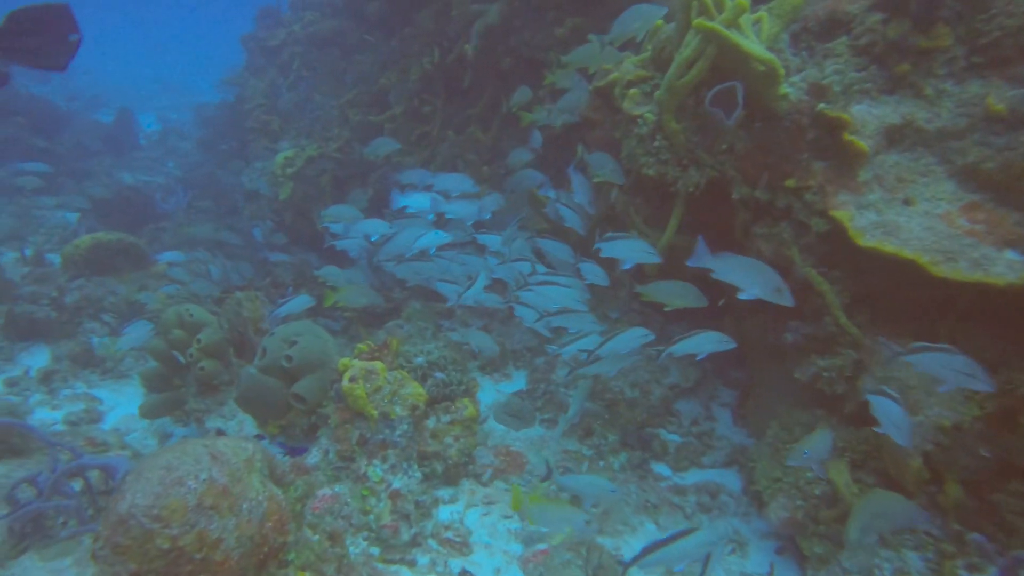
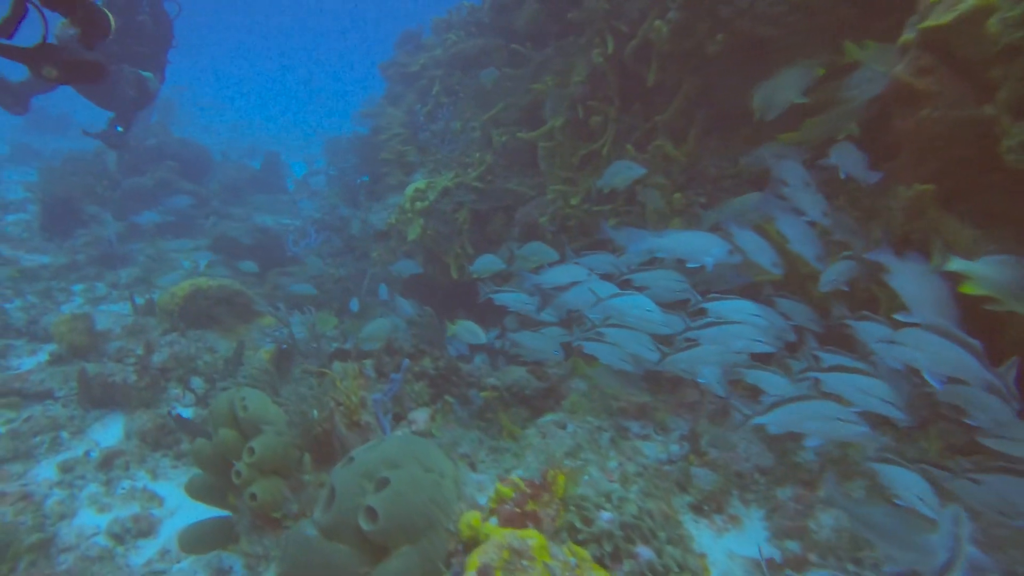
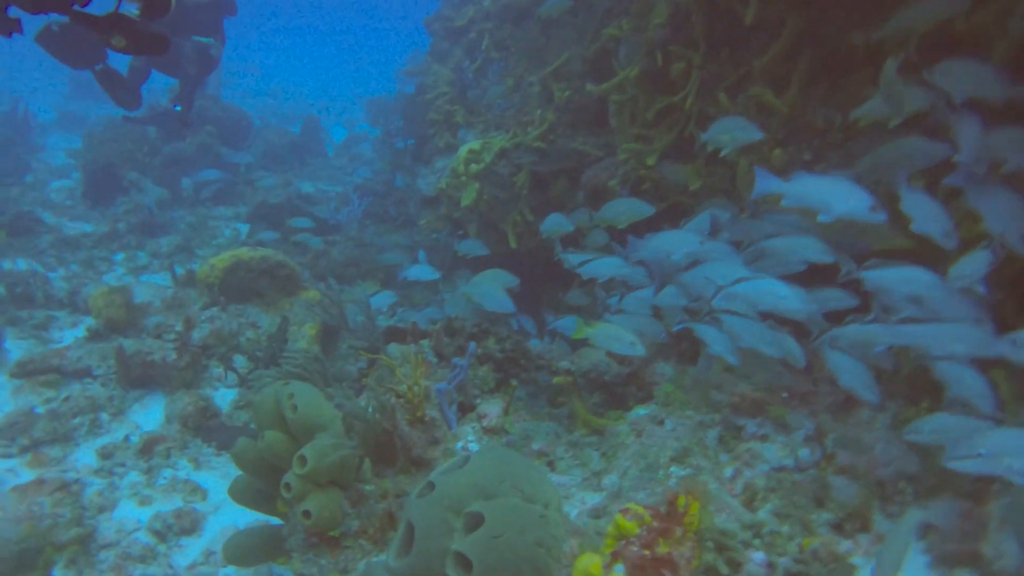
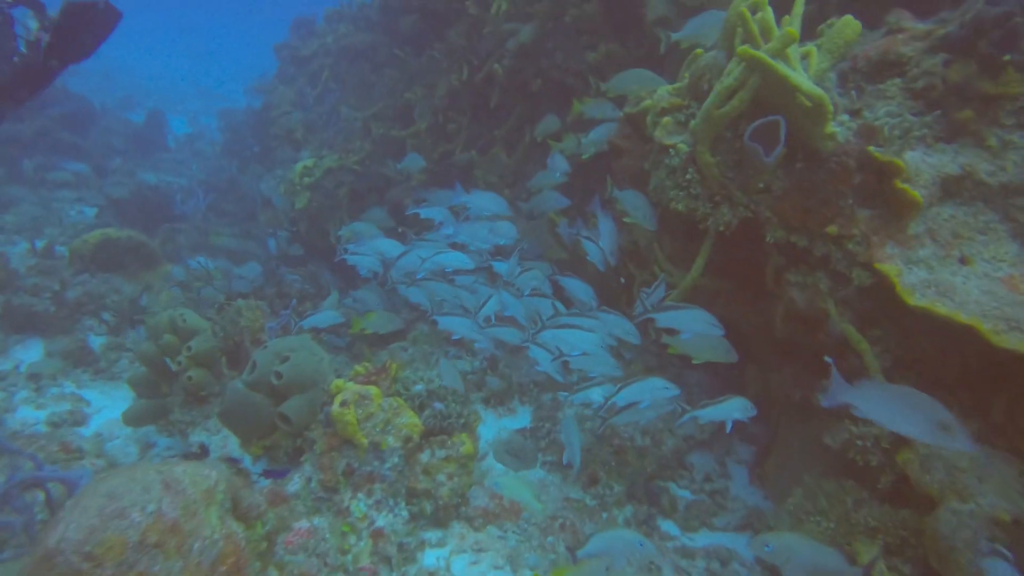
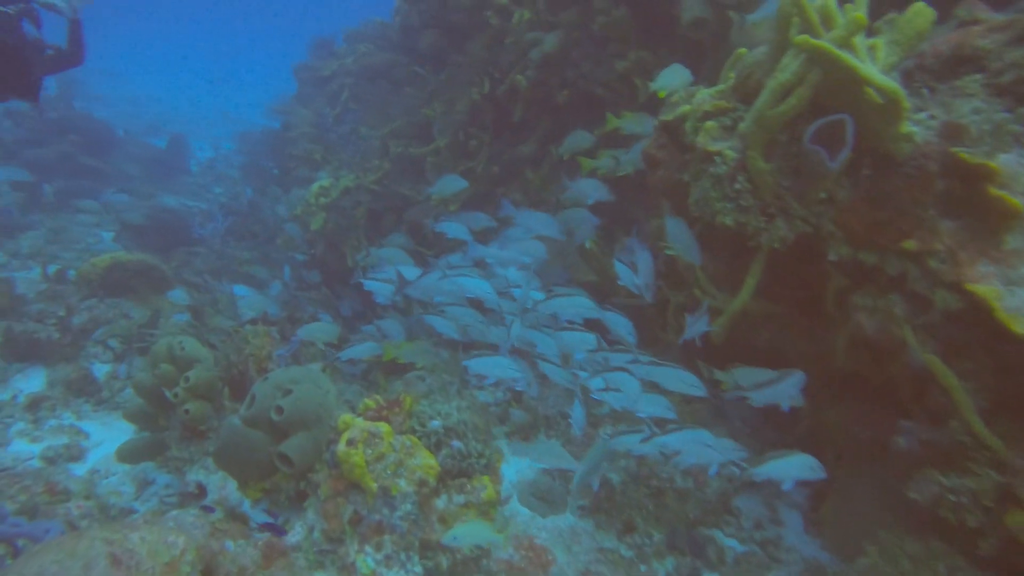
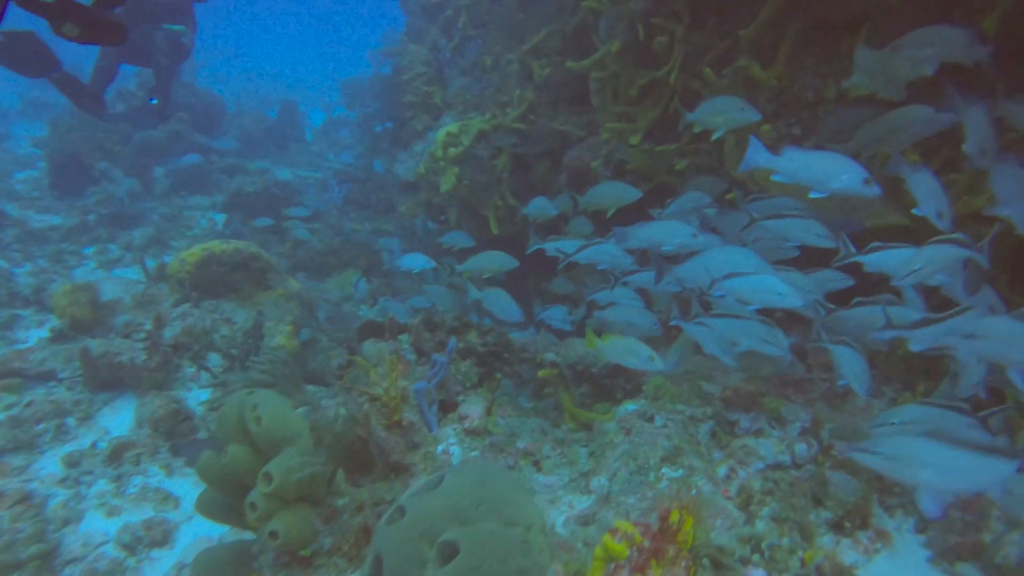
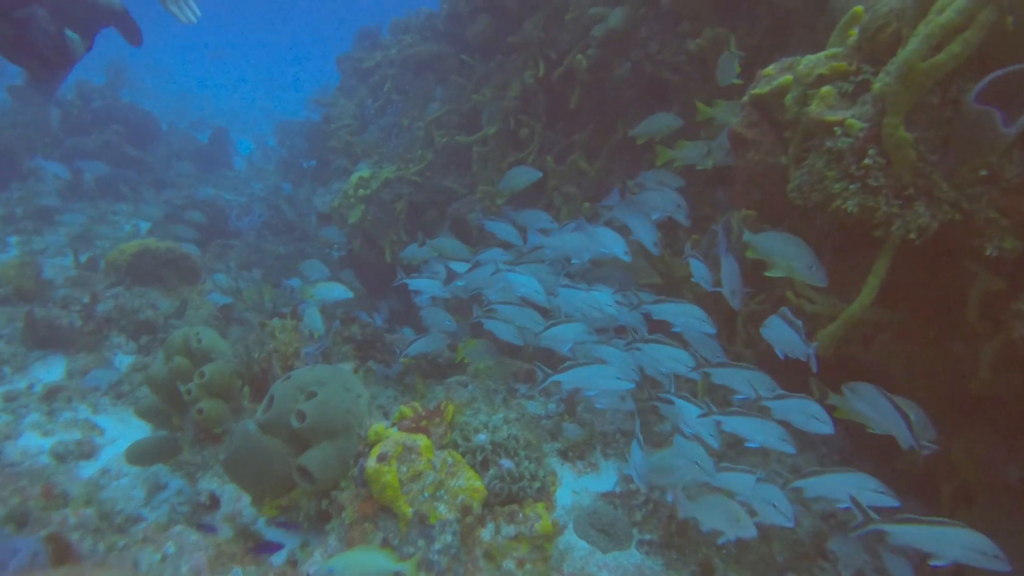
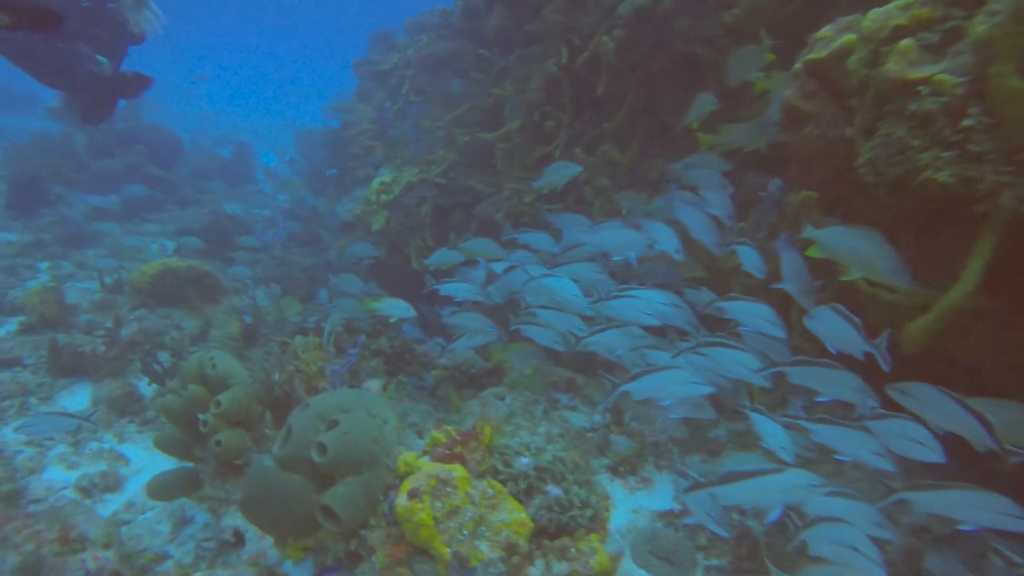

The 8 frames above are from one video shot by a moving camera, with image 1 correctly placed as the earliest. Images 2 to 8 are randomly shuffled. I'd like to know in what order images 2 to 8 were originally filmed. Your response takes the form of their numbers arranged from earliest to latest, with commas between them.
4, 5, 7, 8, 2, 3, 6
